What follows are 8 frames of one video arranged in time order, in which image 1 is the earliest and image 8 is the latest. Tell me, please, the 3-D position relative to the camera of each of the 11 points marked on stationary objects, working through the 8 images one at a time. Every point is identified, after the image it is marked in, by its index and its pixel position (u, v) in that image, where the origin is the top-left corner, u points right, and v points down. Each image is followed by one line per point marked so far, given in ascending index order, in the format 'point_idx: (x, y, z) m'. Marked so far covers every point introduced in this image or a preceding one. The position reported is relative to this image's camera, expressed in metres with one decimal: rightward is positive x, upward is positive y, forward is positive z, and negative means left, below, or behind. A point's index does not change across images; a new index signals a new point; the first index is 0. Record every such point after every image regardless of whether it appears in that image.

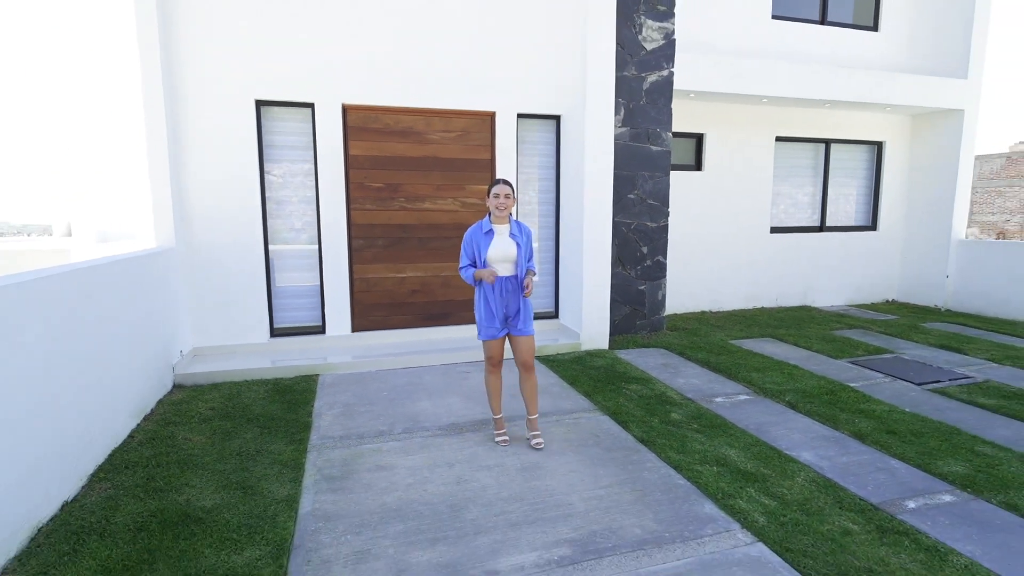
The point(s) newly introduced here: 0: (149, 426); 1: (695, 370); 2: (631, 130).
0: (-2.3, -0.9, +3.5) m
1: (+1.6, -0.7, +4.7) m
2: (+1.2, +1.6, +5.6) m
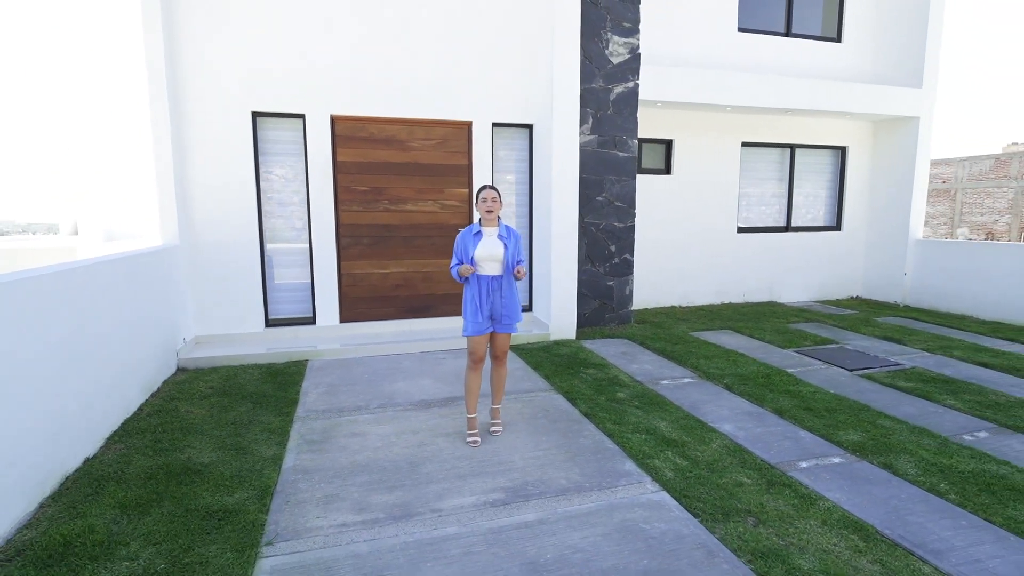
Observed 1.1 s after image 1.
0: (-2.6, -0.8, +4.0) m
1: (+1.3, -0.7, +5.1) m
2: (+1.0, +1.7, +6.1) m
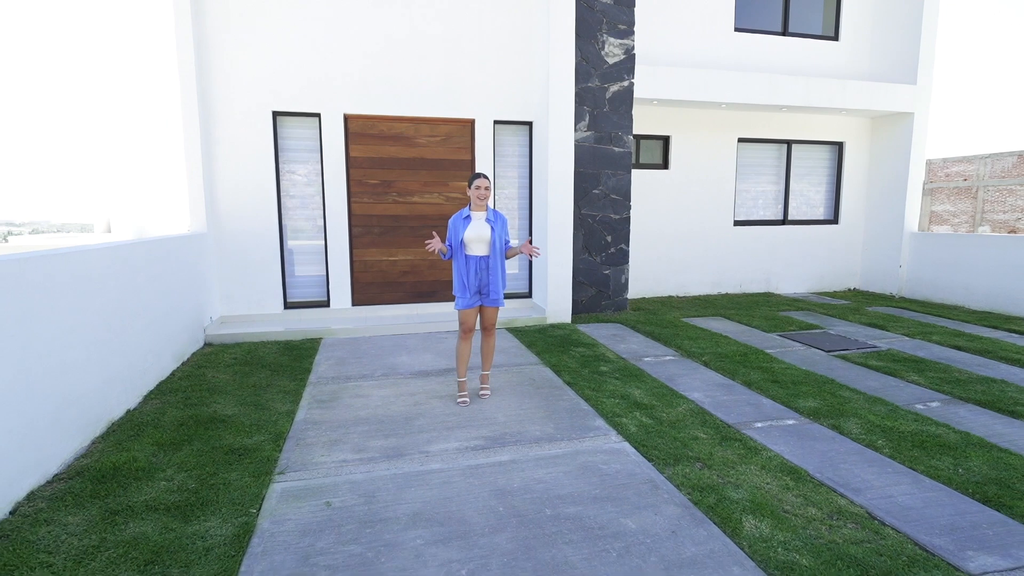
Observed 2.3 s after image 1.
0: (-2.7, -0.7, +4.4) m
1: (+1.3, -0.5, +5.5) m
2: (+1.0, +1.8, +6.4) m
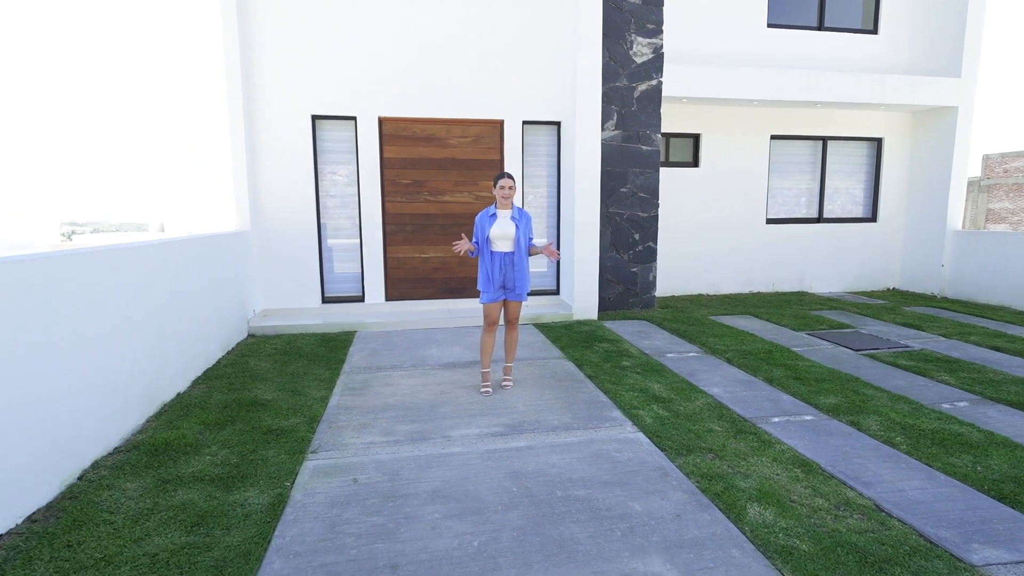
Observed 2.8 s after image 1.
0: (-2.5, -0.6, +4.8) m
1: (+1.5, -0.5, +5.5) m
2: (+1.3, +1.8, +6.5) m
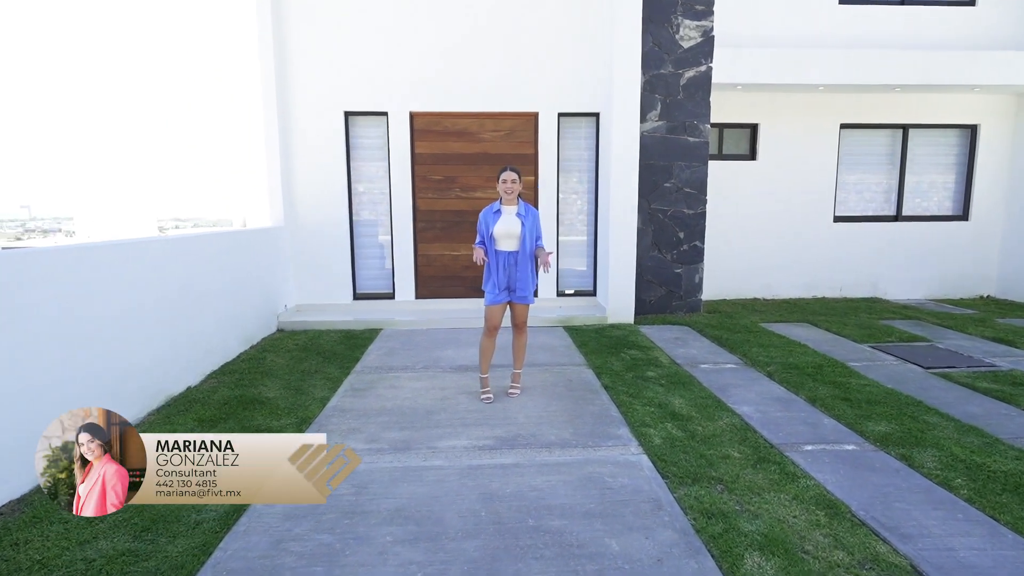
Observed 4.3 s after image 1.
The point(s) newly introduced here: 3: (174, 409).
0: (-2.3, -0.6, +4.8) m
1: (+1.8, -0.5, +5.1) m
2: (+1.7, +1.8, +6.0) m
3: (-2.1, -0.8, +3.5) m
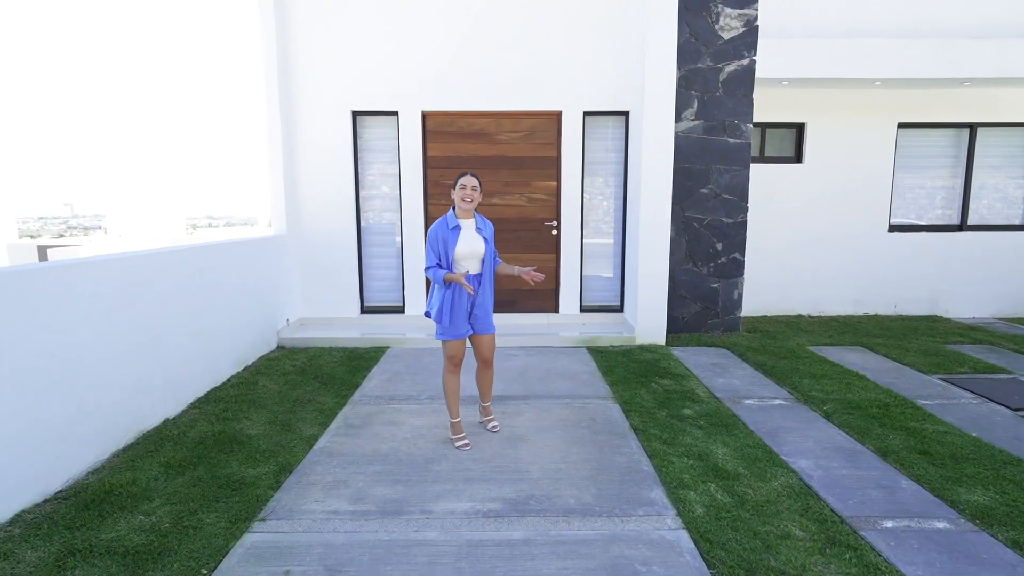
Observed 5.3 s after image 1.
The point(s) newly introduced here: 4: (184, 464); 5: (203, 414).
0: (-2.2, -0.7, +4.4) m
1: (+1.9, -0.7, +4.5) m
2: (+1.9, +1.7, +5.5) m
3: (-2.1, -0.9, +3.1) m
4: (-1.7, -0.9, +2.9) m
5: (-2.0, -0.8, +3.6) m
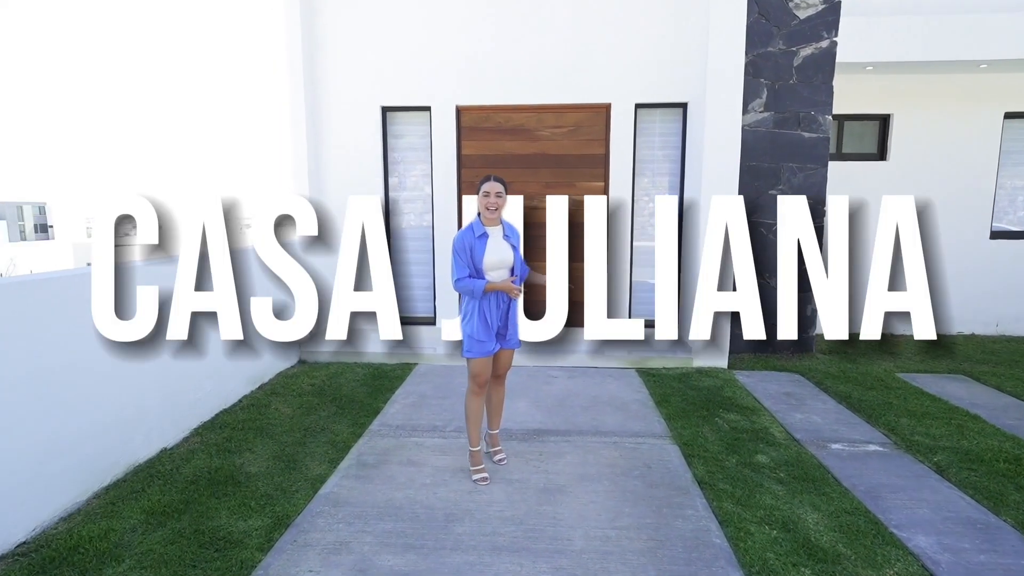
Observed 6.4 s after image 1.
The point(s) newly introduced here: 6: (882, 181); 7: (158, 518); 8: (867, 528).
0: (-1.9, -0.8, +4.0) m
1: (+2.2, -0.8, +3.8) m
2: (+2.3, +1.5, +4.8) m
3: (-1.9, -1.0, +2.7) m
4: (-1.6, -1.0, +2.5) m
5: (-1.8, -0.9, +3.2) m
6: (+3.8, +1.1, +5.6) m
7: (-1.6, -1.0, +2.4) m
8: (+1.6, -1.1, +2.4) m
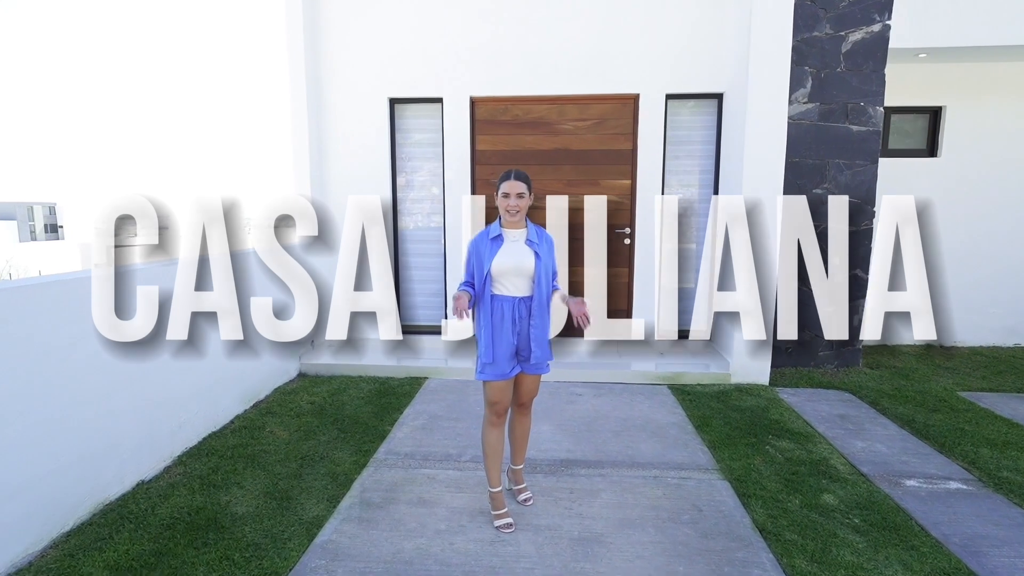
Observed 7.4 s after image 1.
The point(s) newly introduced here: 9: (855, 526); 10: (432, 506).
0: (-1.7, -0.8, +3.7) m
1: (+2.3, -0.9, +3.4) m
2: (+2.5, +1.5, +4.3) m
3: (-1.8, -1.0, +2.3) m
4: (-1.5, -1.1, +2.1) m
5: (-1.7, -1.0, +2.8) m
6: (+3.9, +1.0, +5.1) m
7: (-1.5, -1.1, +2.0) m
8: (+1.7, -1.1, +2.0) m
9: (+1.5, -1.0, +2.4) m
10: (-0.4, -1.0, +2.6) m
